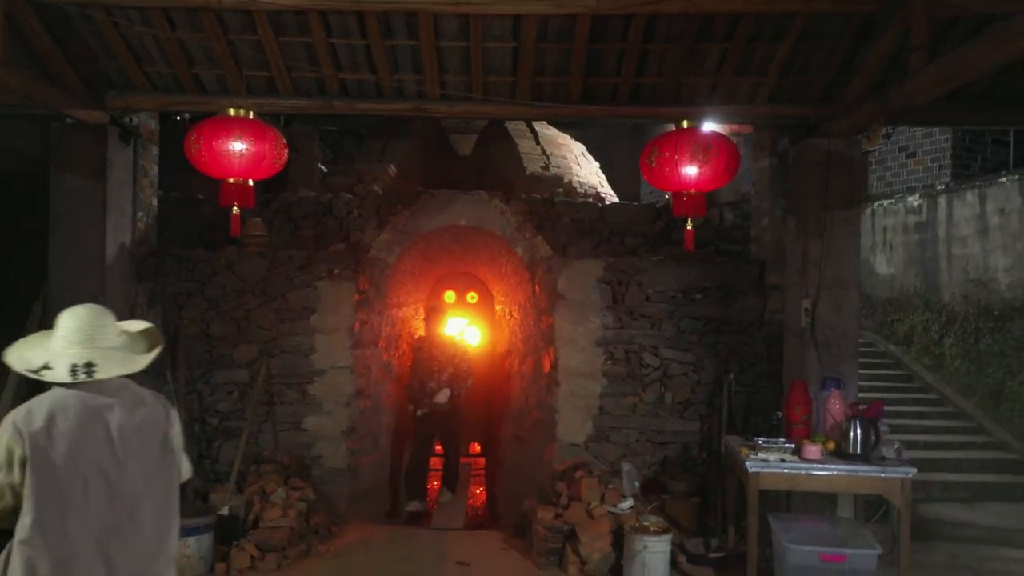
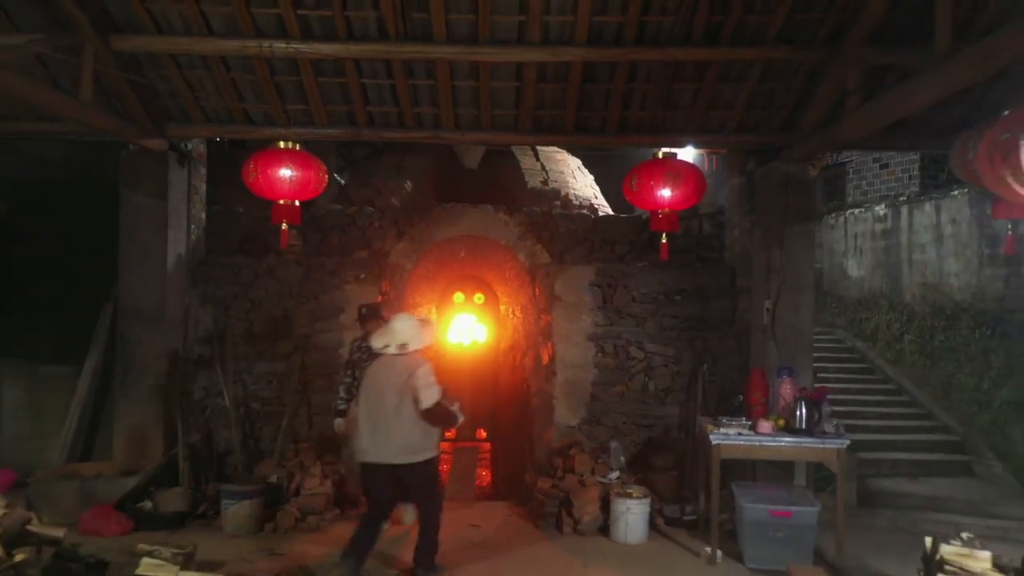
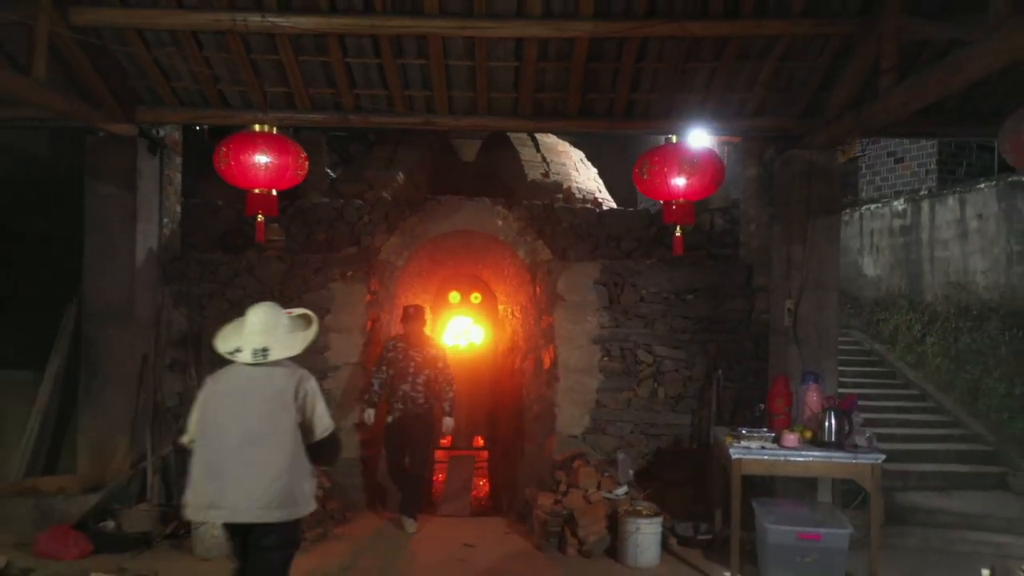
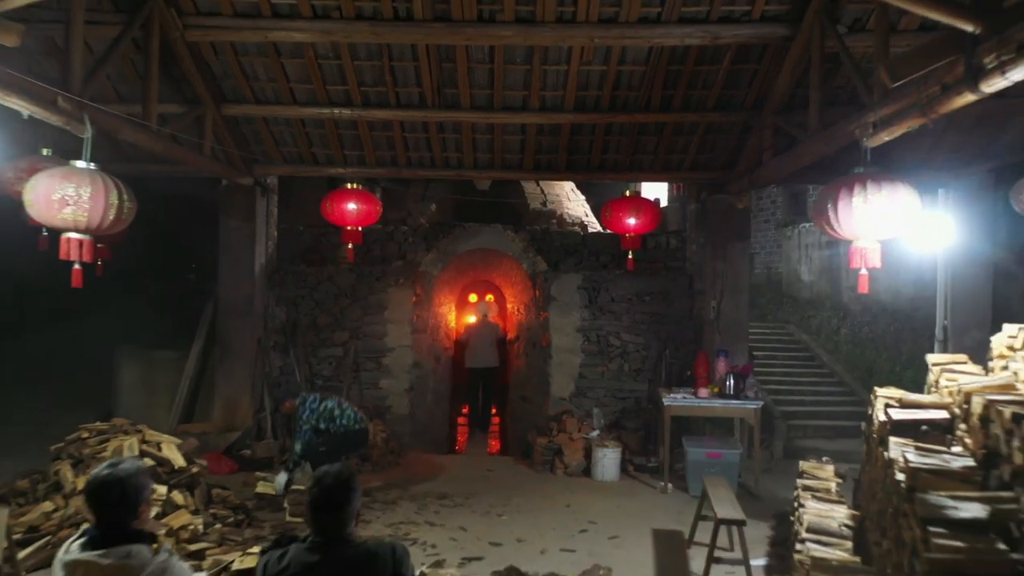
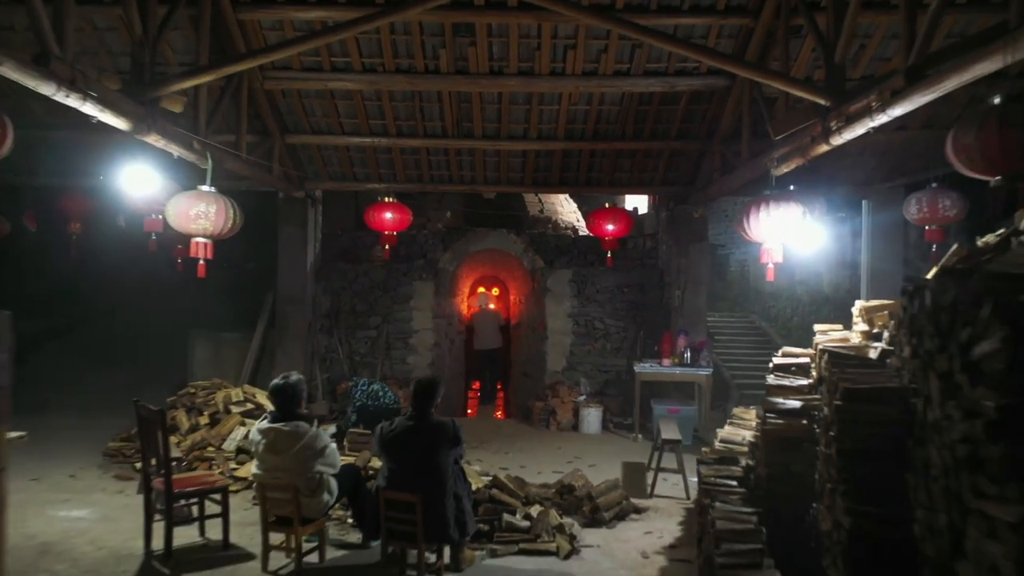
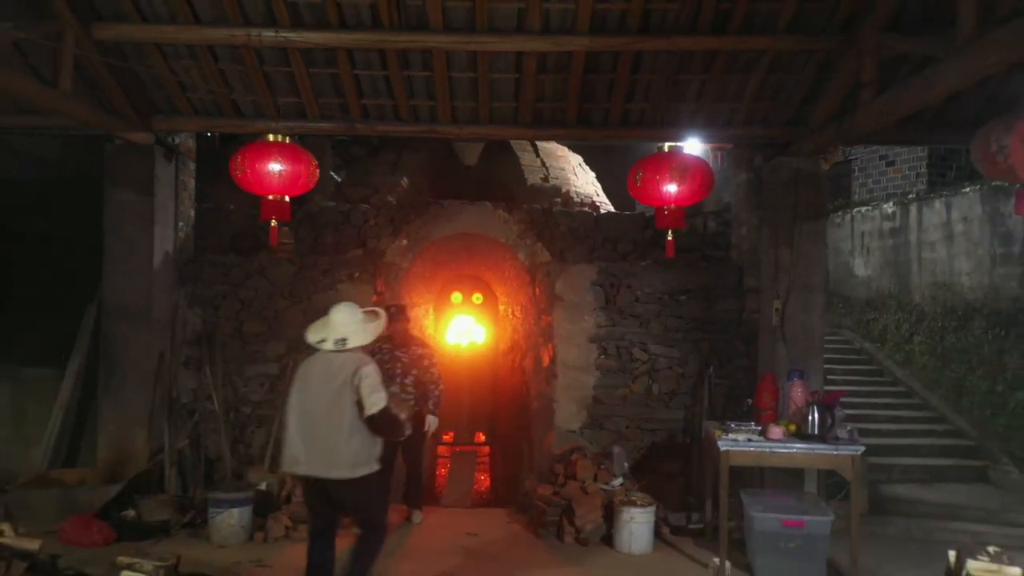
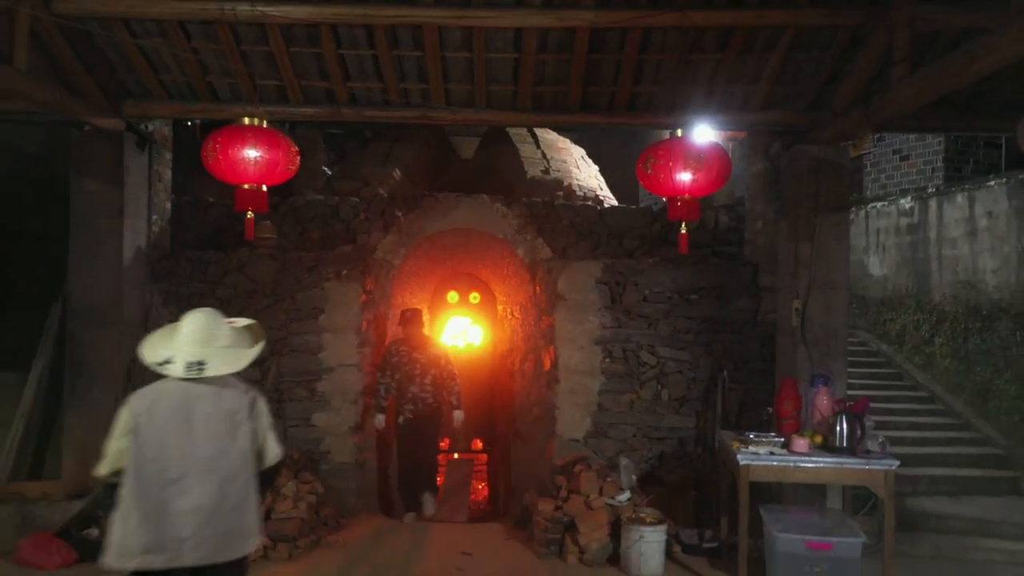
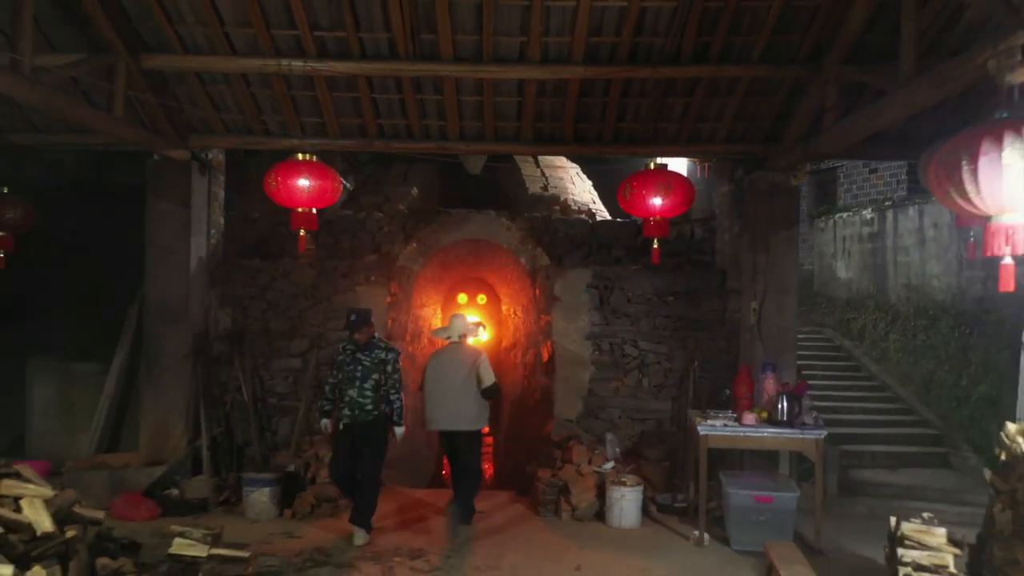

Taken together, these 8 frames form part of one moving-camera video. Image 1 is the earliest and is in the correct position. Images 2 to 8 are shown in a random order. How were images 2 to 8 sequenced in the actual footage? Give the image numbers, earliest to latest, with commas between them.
7, 3, 6, 2, 8, 4, 5
